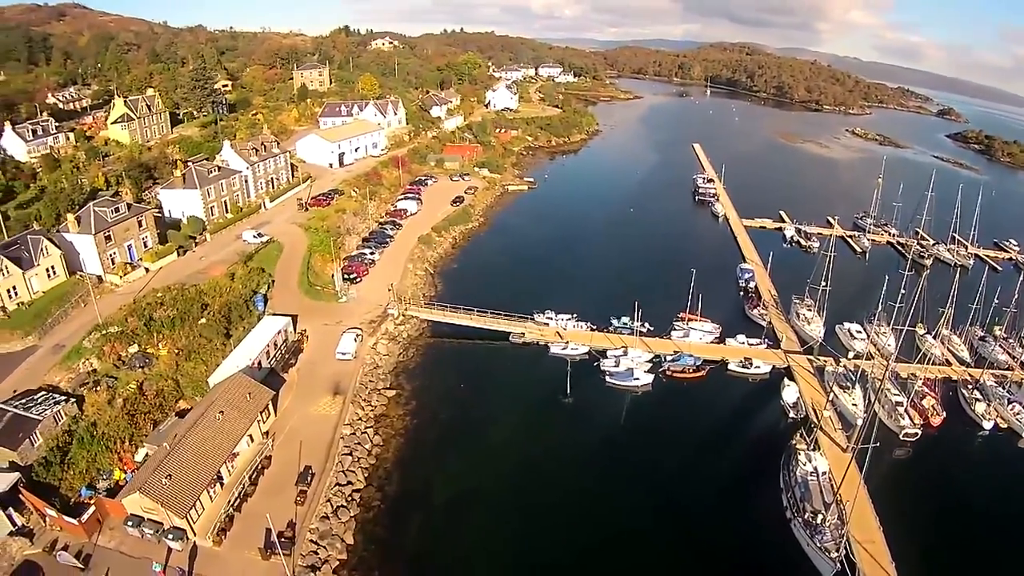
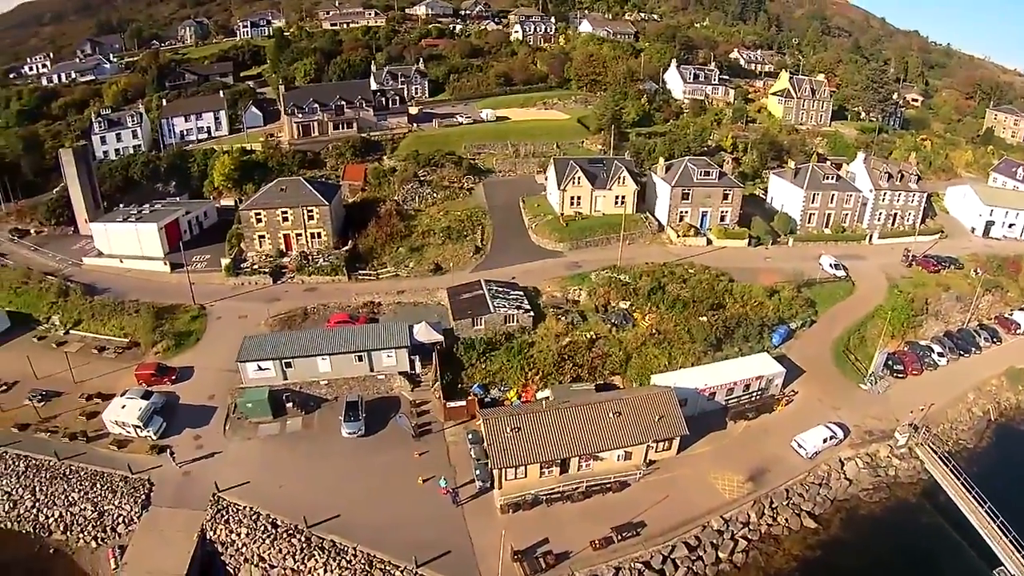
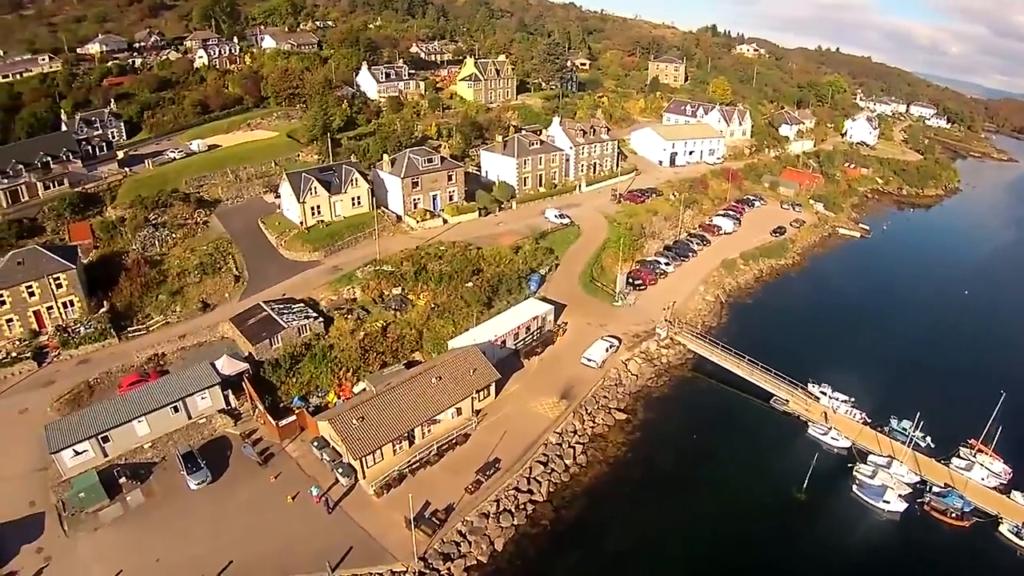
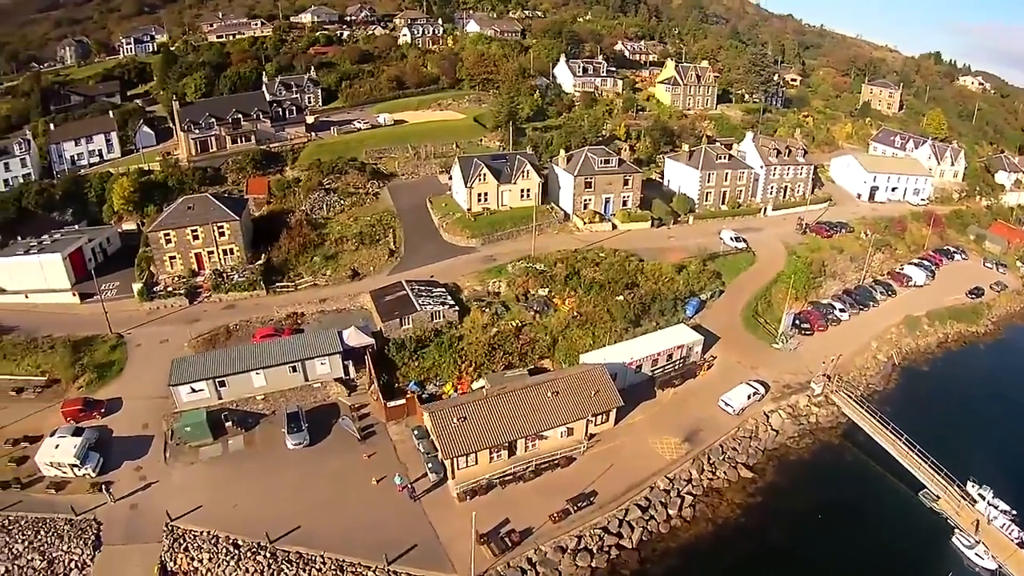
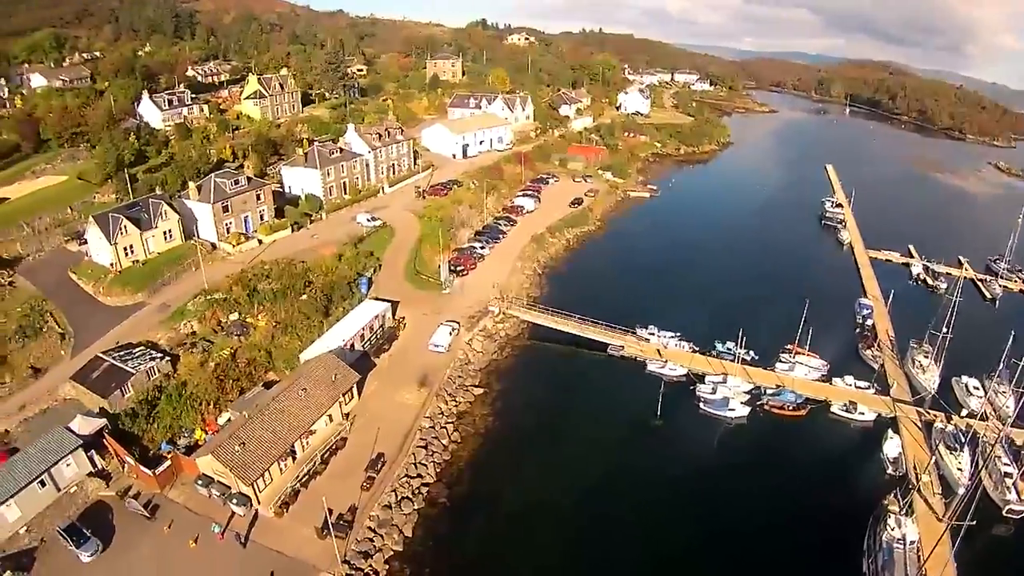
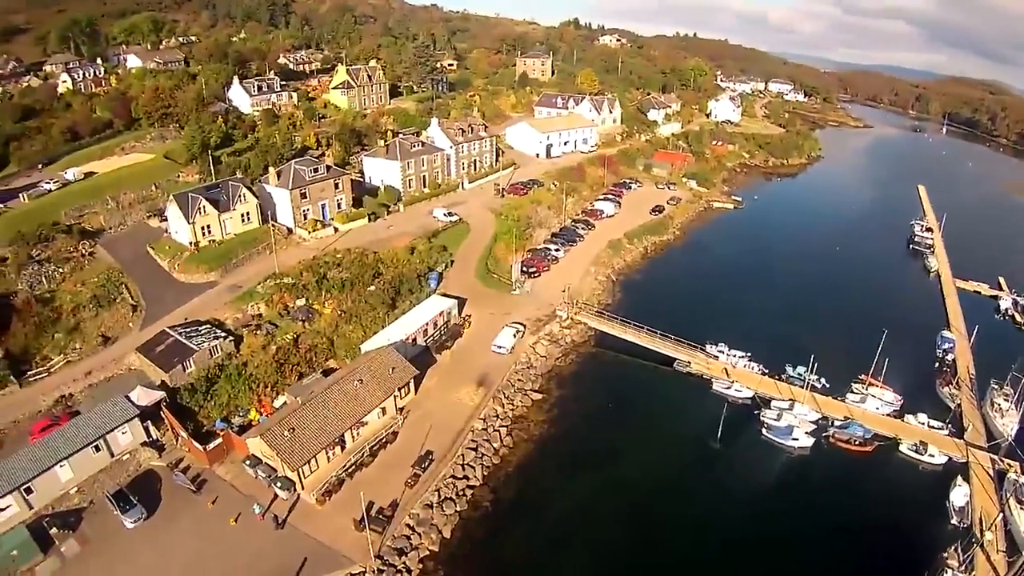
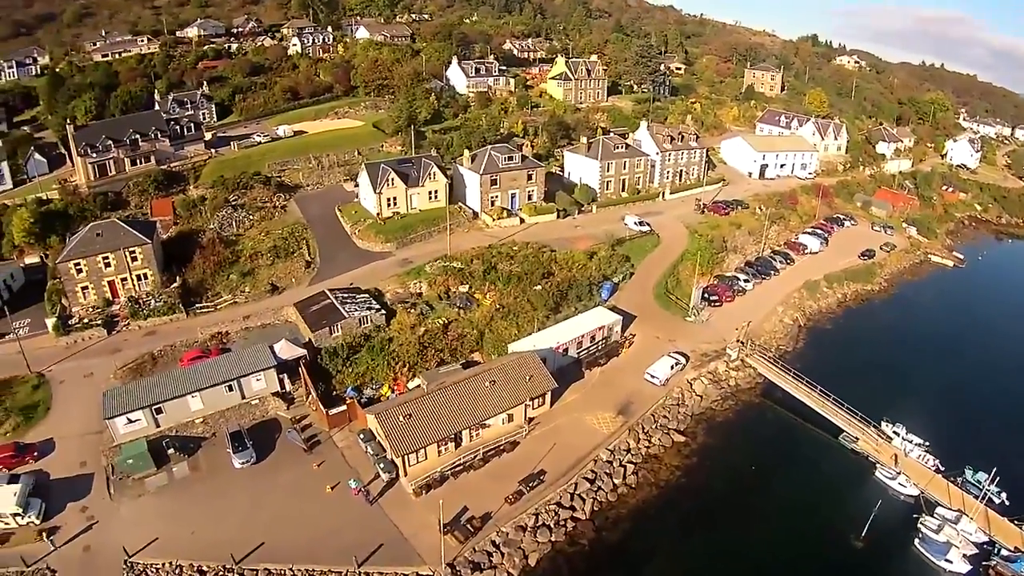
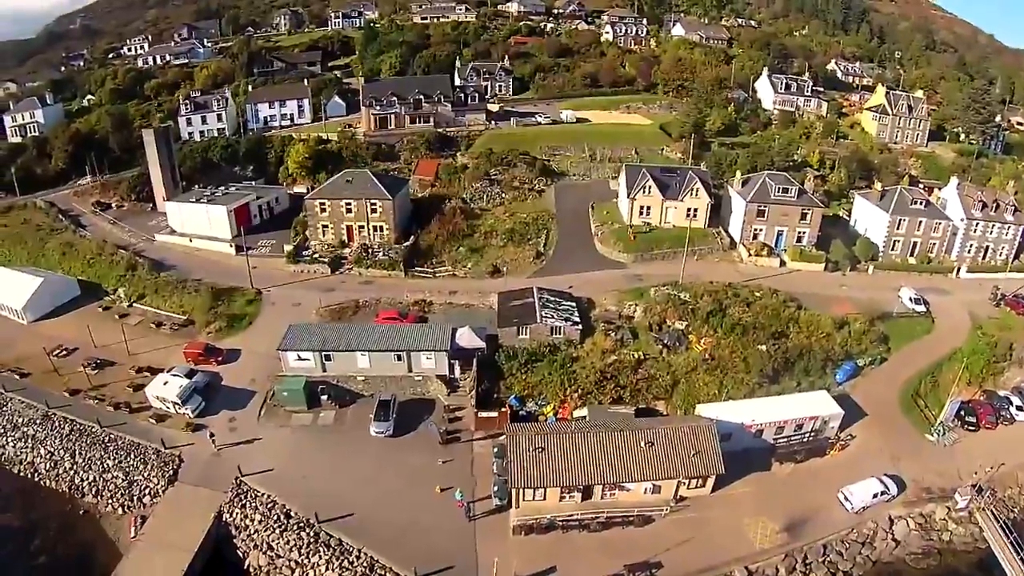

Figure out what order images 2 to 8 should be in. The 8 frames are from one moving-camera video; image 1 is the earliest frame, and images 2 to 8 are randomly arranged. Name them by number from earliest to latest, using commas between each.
5, 6, 3, 7, 4, 2, 8
